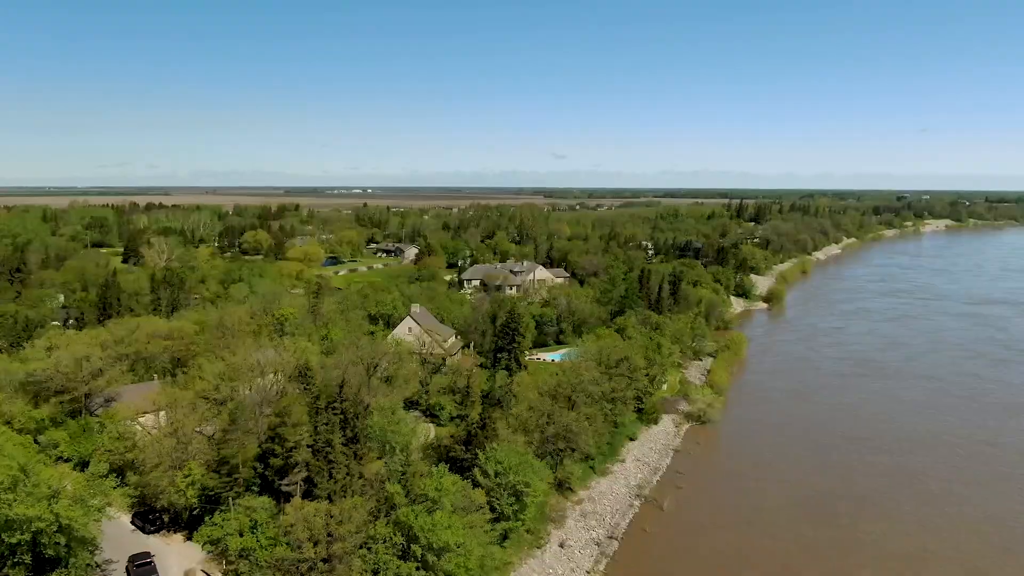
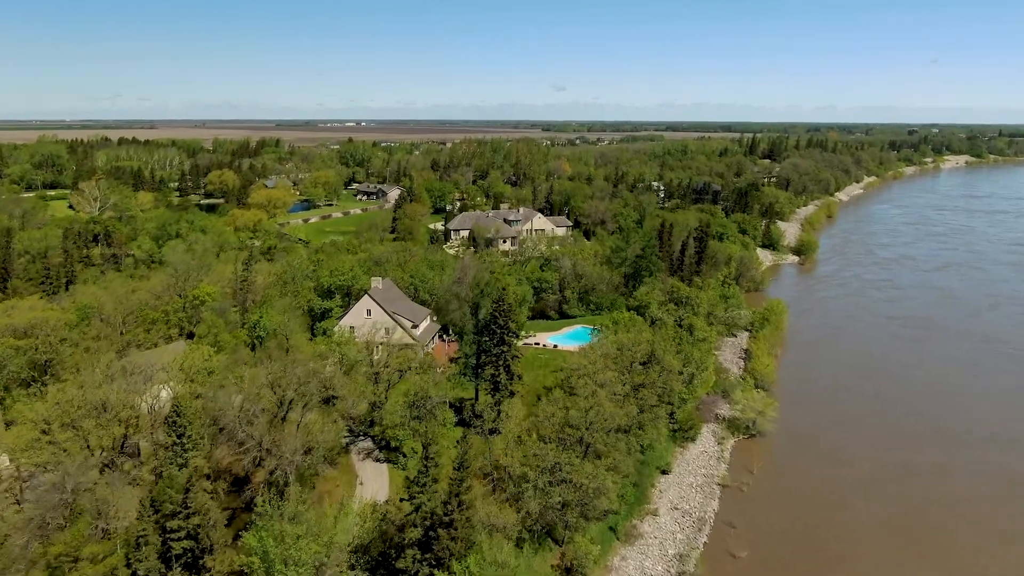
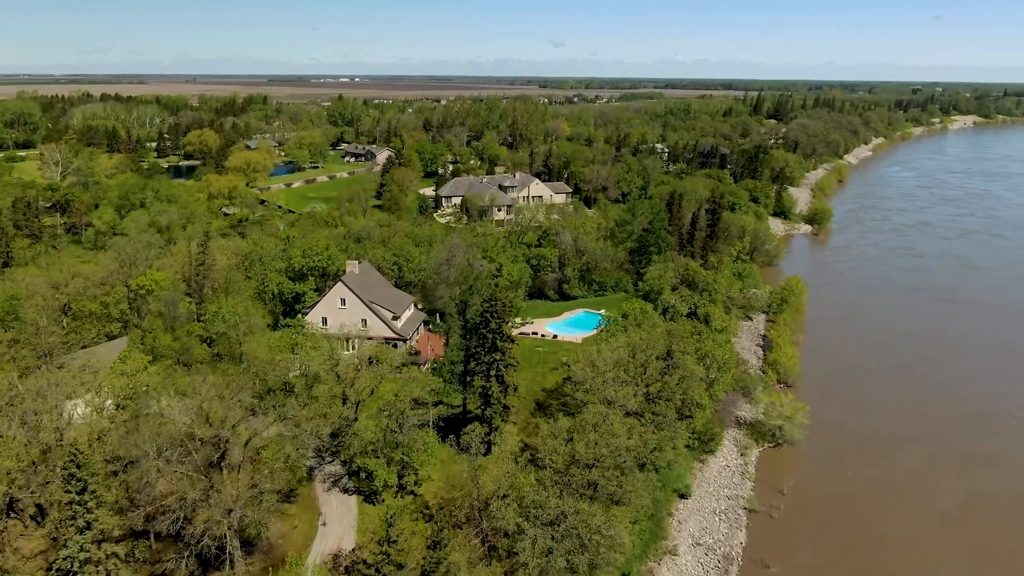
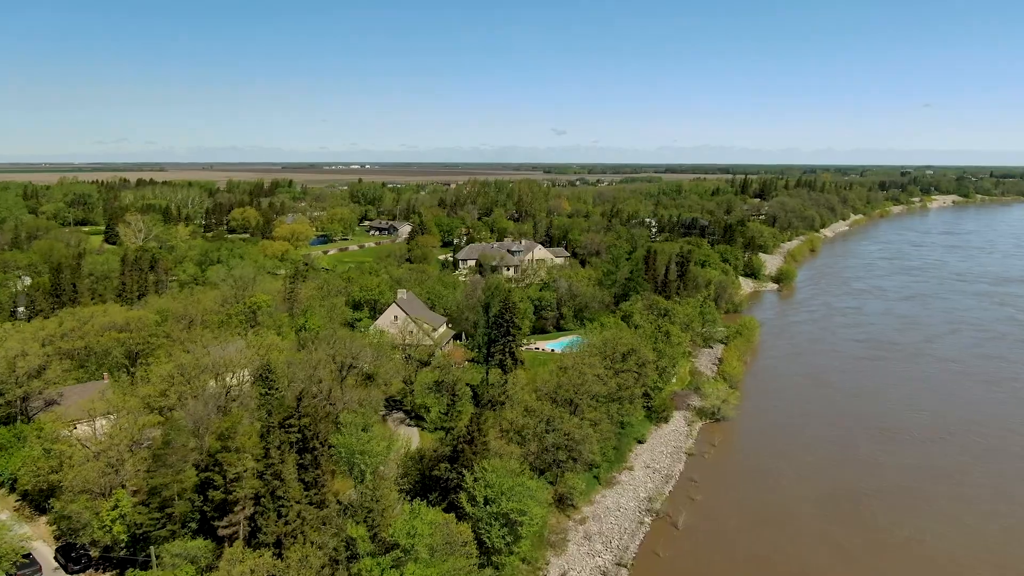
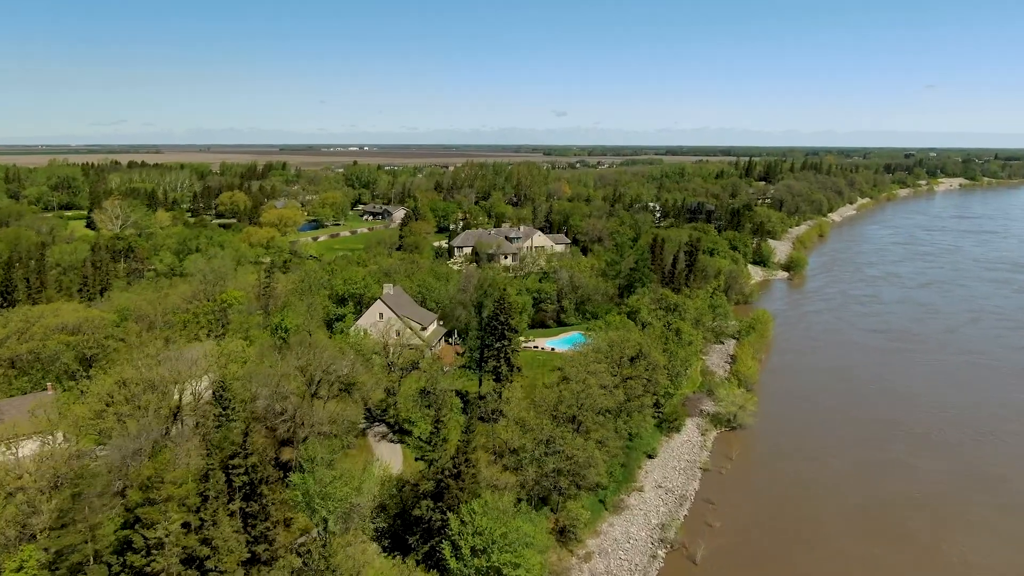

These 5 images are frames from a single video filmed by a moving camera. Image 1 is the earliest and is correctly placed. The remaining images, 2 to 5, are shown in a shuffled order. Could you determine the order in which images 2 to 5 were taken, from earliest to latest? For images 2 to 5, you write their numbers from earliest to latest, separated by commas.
4, 5, 2, 3
